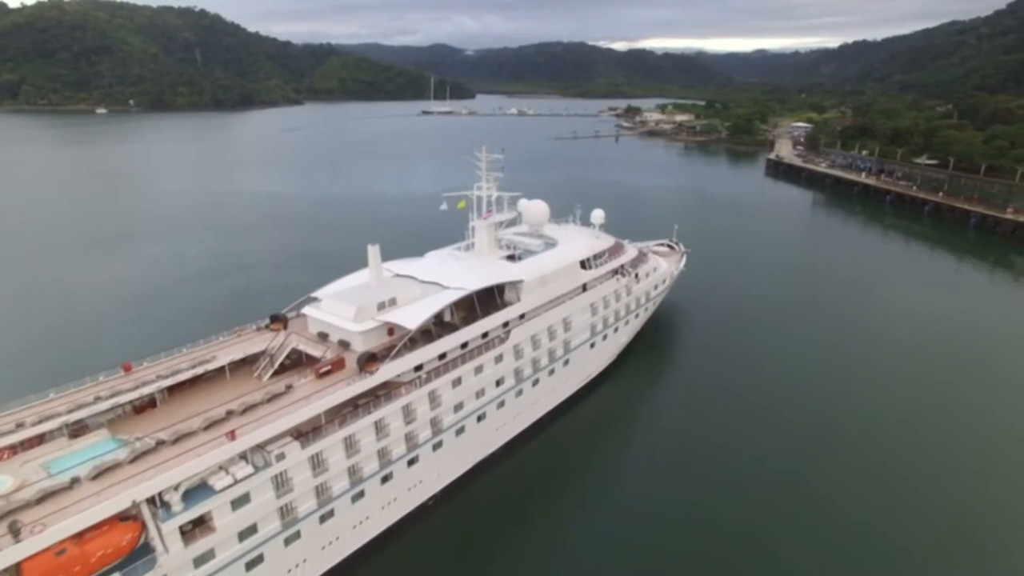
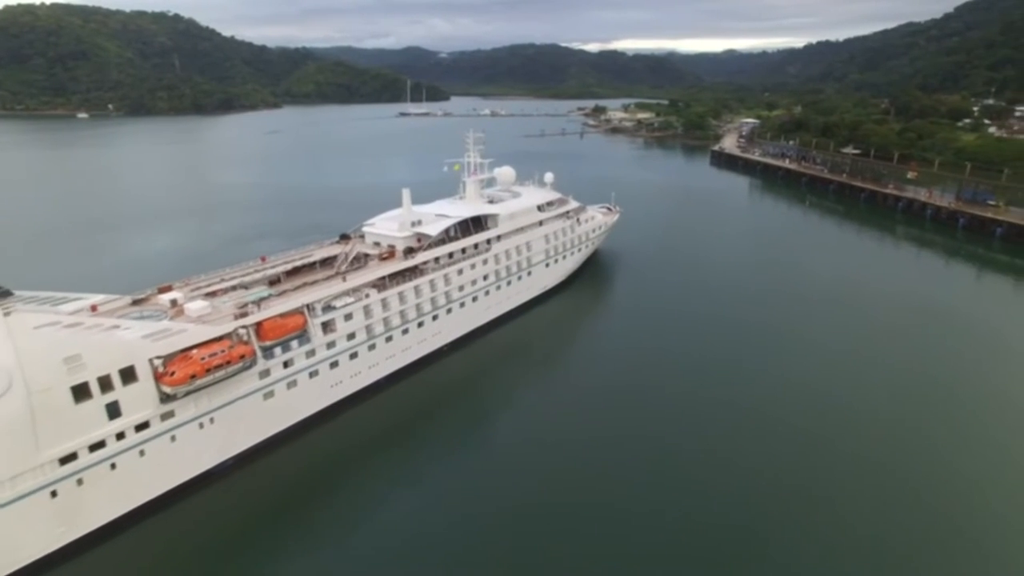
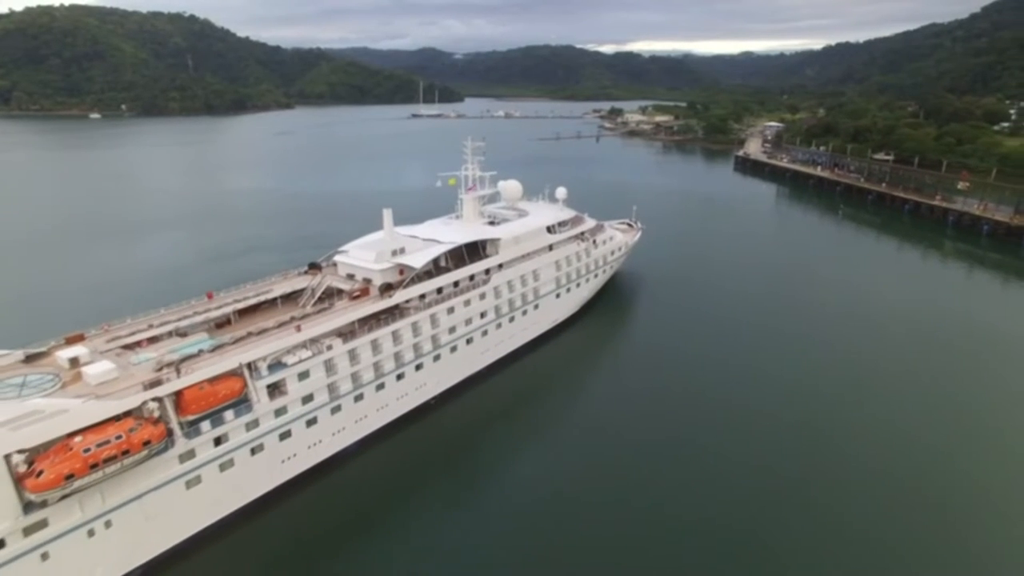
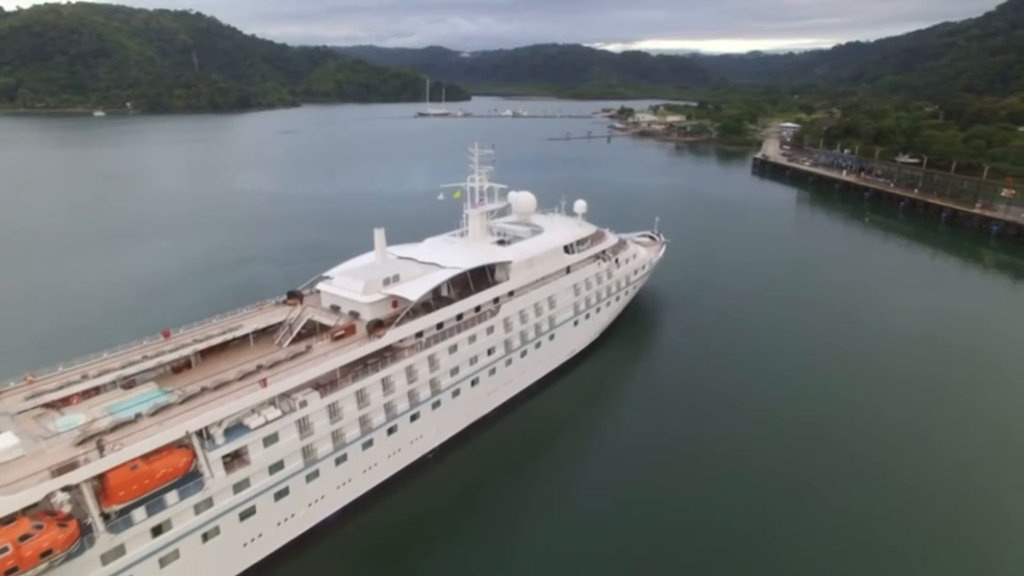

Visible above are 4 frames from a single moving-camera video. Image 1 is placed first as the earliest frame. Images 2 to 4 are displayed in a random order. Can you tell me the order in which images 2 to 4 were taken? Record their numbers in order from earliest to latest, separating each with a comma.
4, 3, 2
